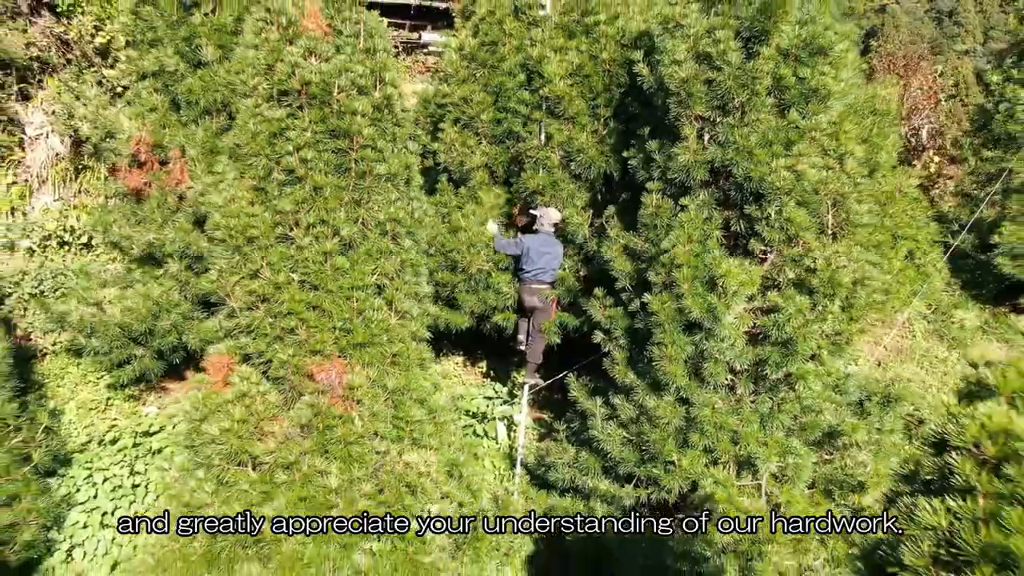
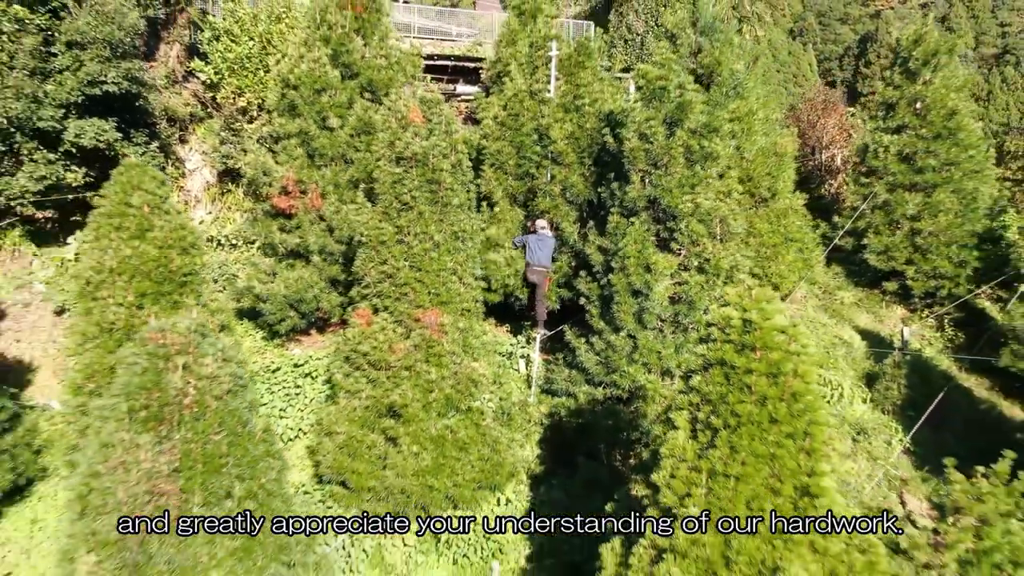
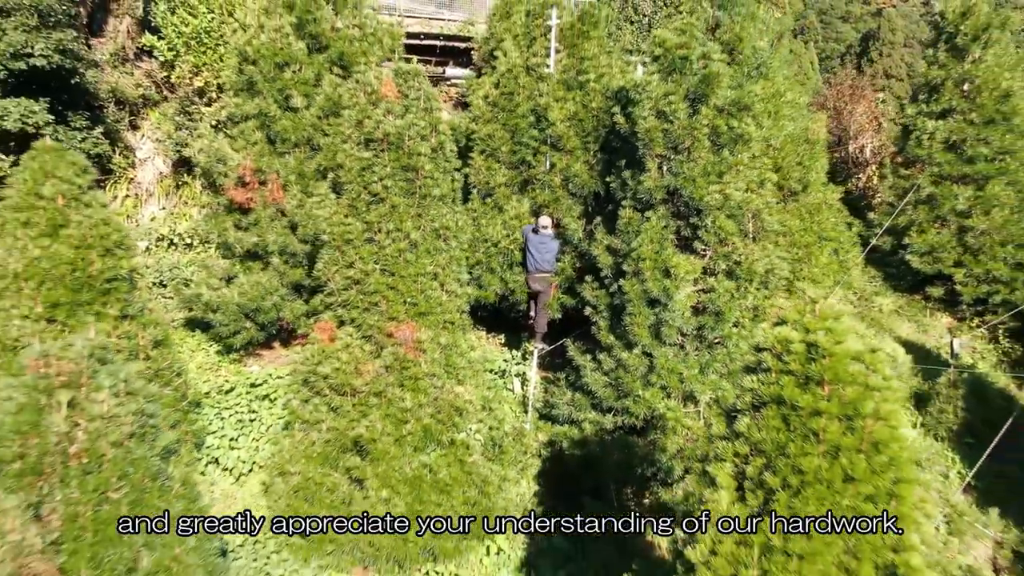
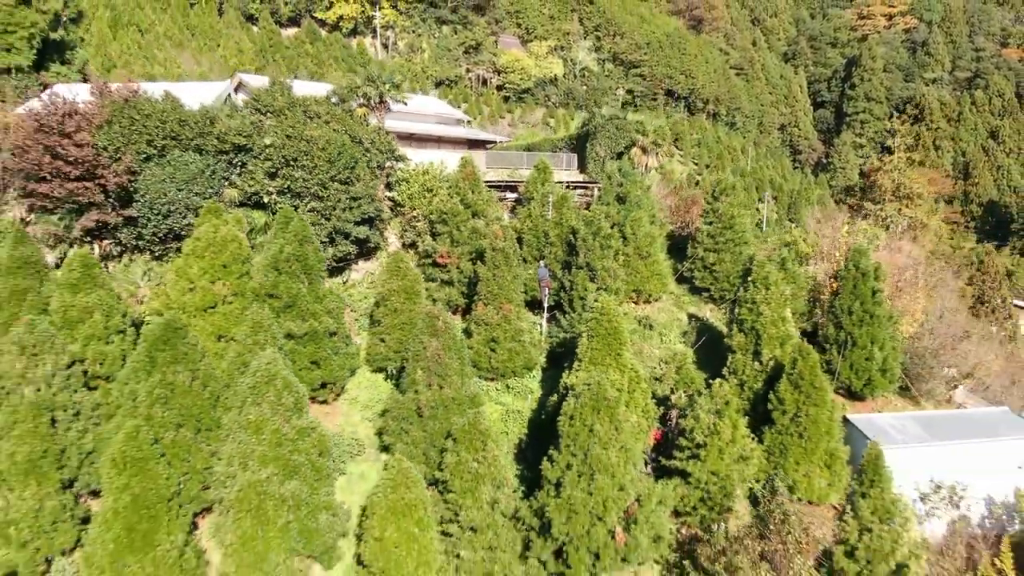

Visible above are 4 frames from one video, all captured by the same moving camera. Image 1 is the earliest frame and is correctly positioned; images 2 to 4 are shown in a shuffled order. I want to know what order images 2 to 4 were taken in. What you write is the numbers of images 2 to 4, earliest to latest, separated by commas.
3, 2, 4
